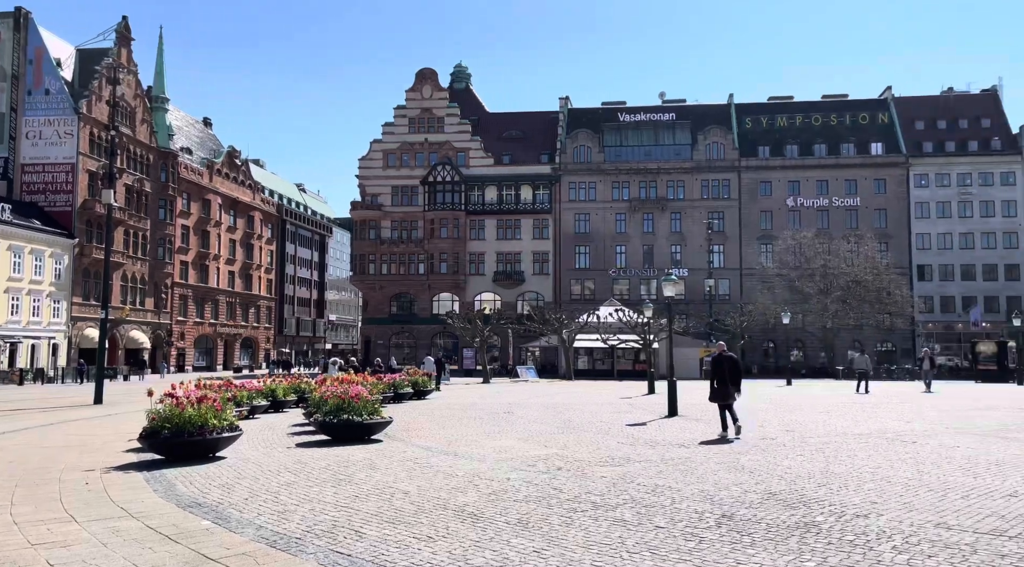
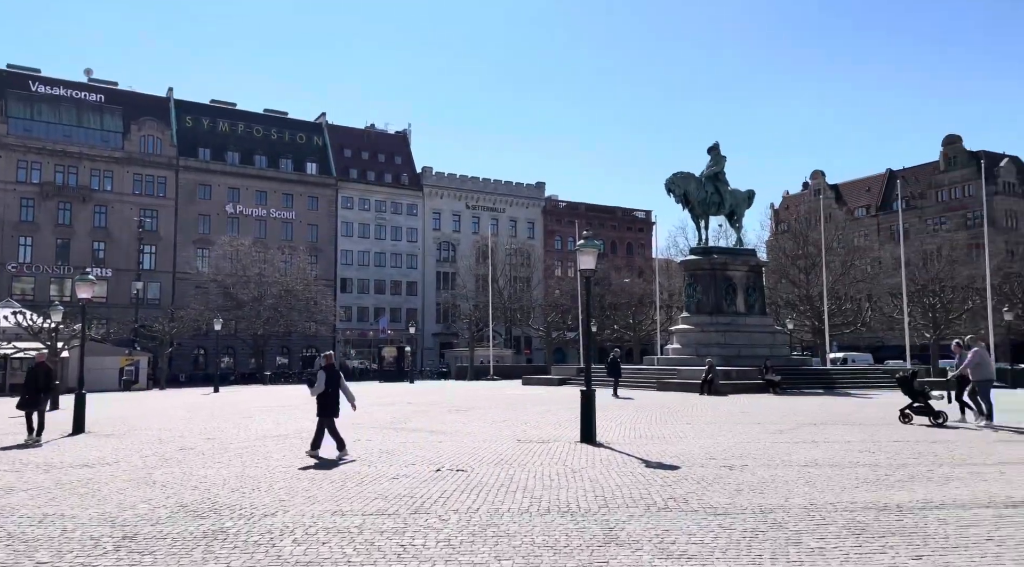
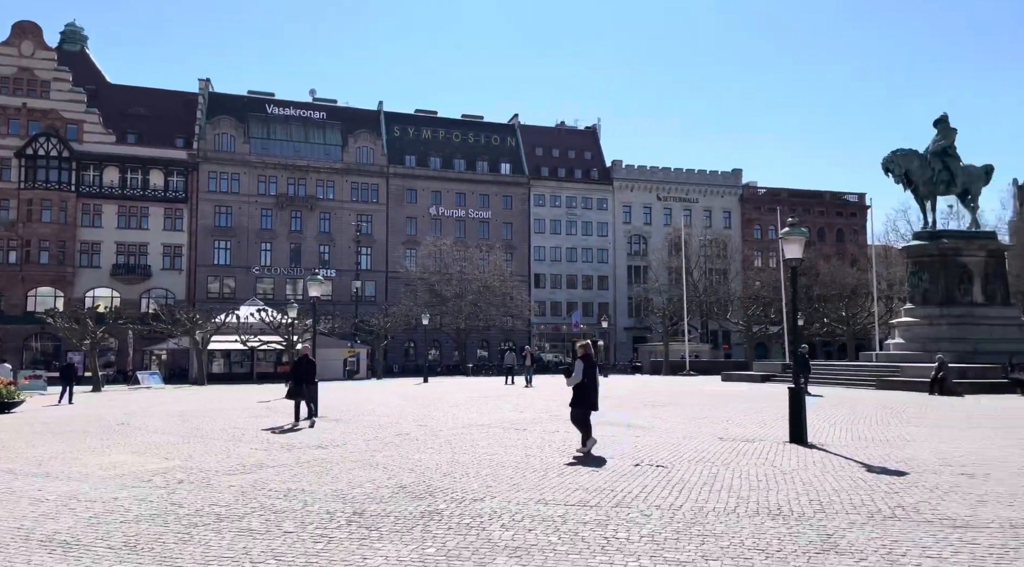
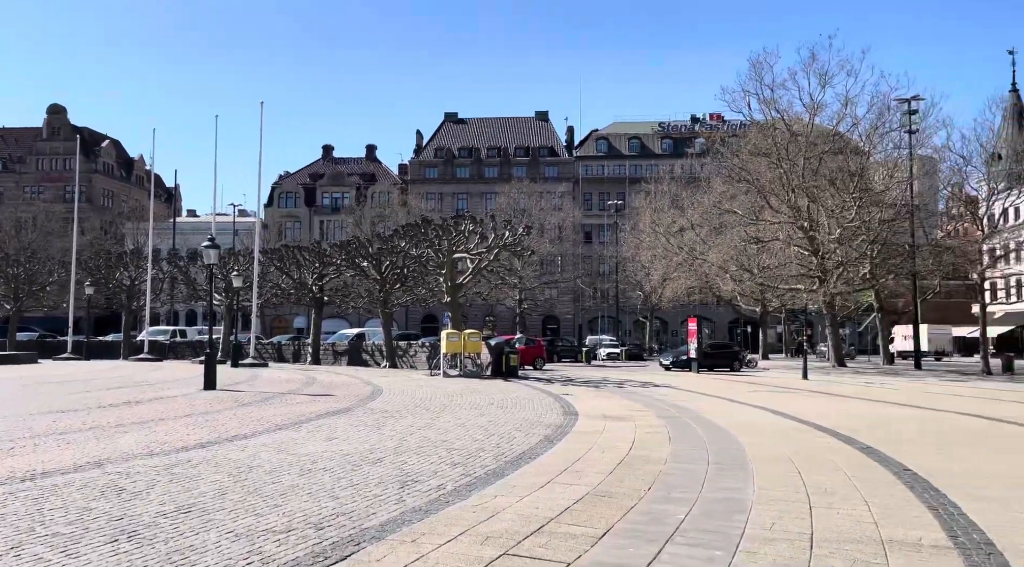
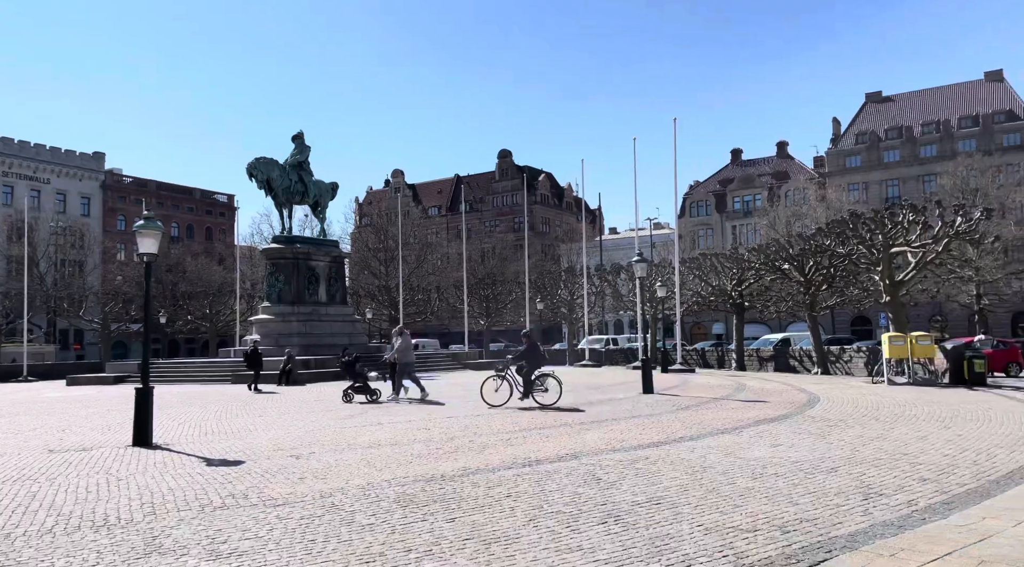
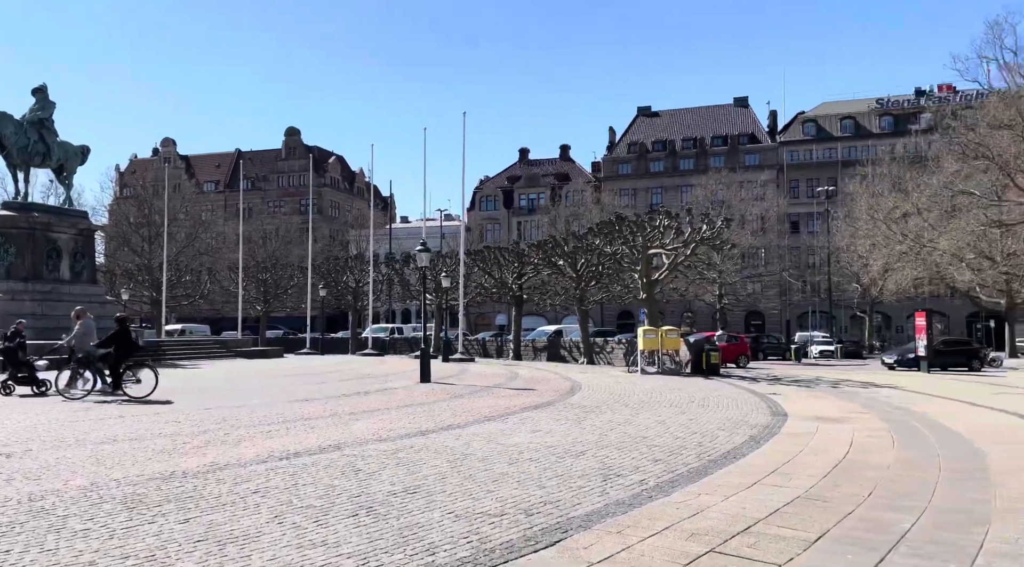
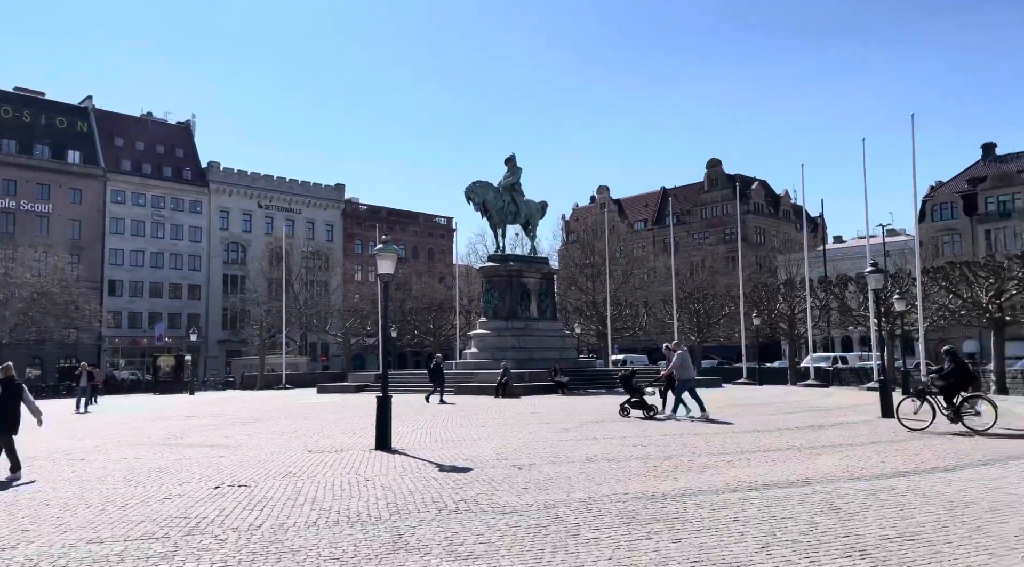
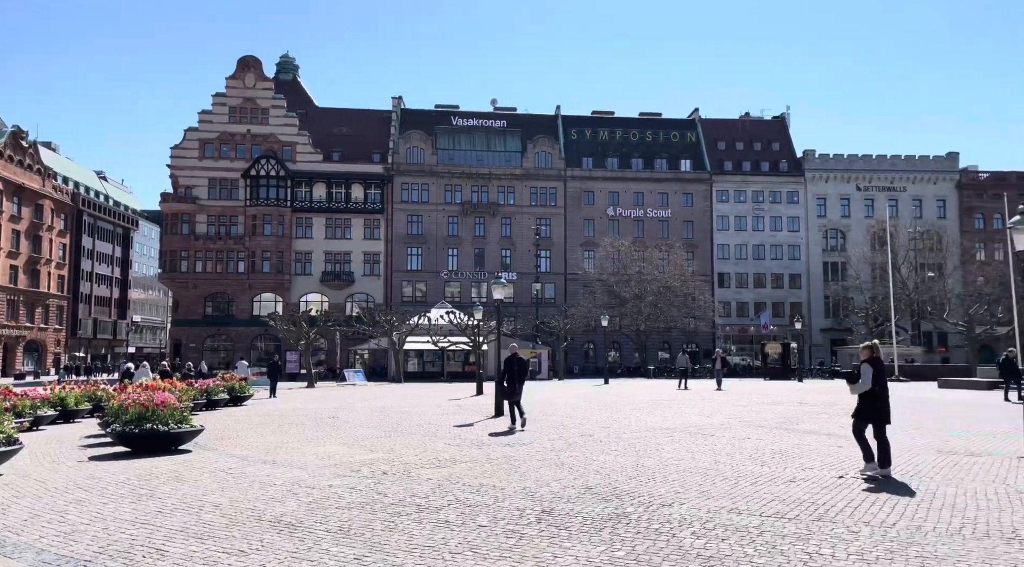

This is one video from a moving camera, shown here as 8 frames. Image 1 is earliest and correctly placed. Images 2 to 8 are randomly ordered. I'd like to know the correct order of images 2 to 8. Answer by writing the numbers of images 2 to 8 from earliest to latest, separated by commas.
8, 3, 2, 7, 5, 6, 4
